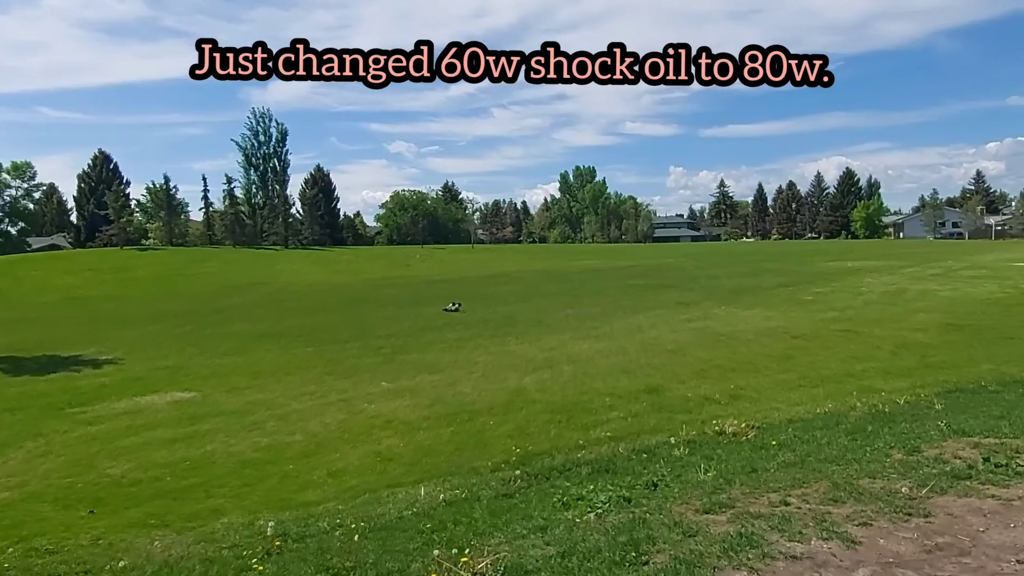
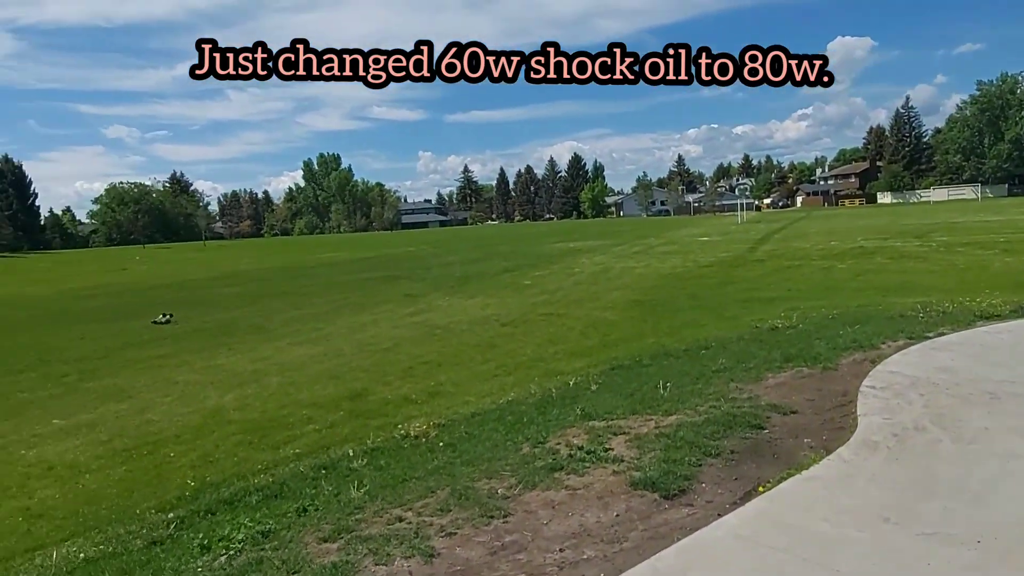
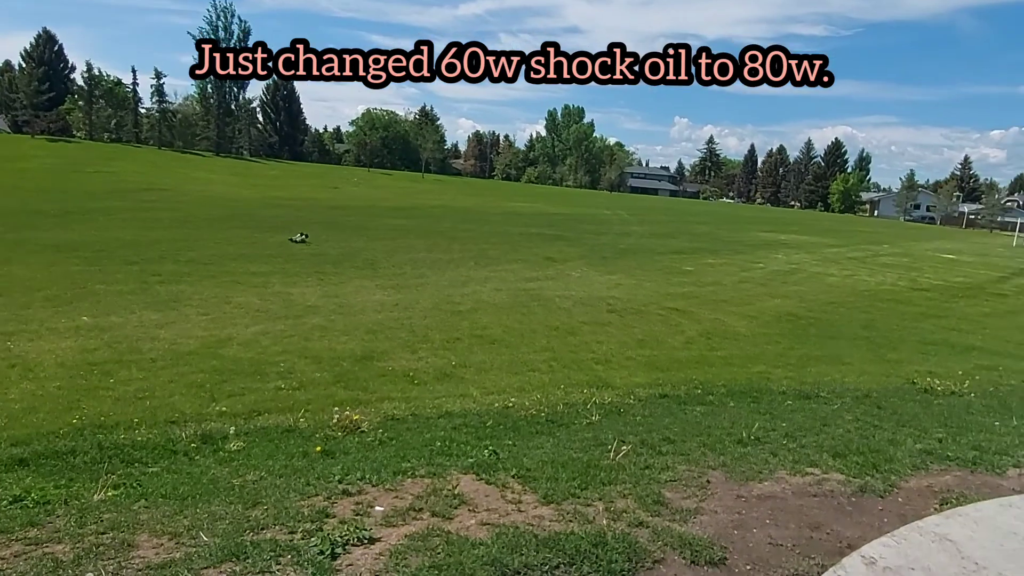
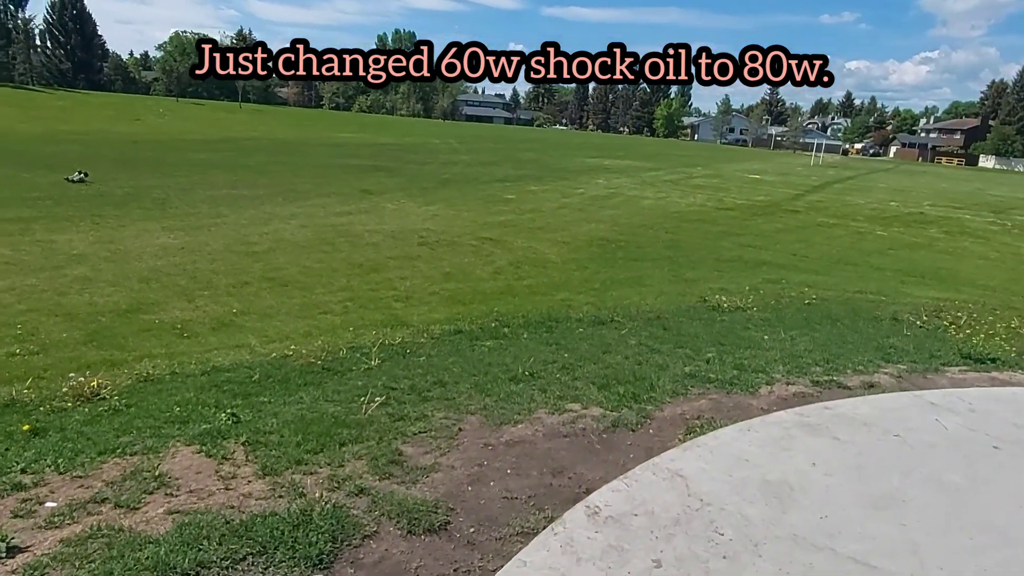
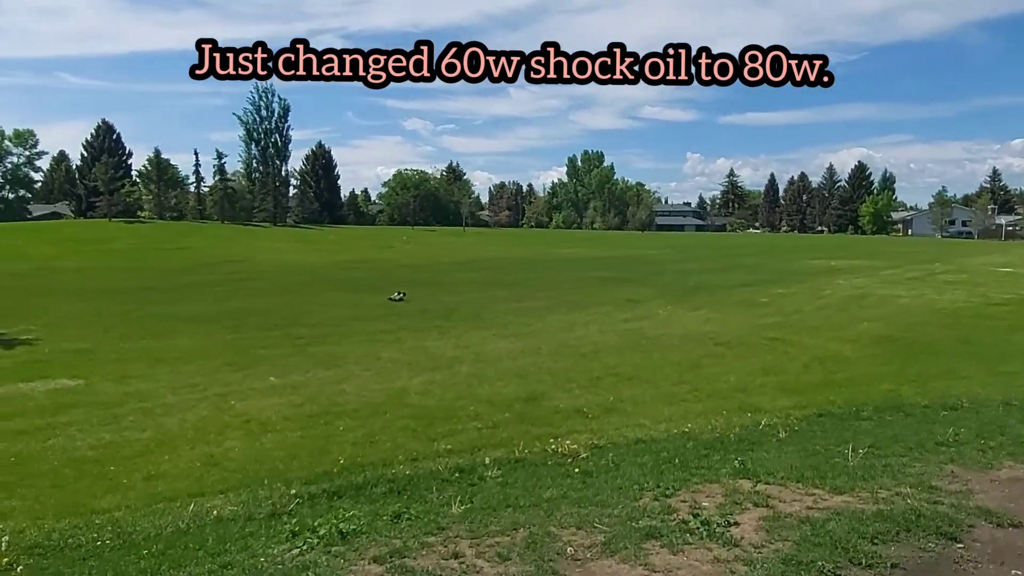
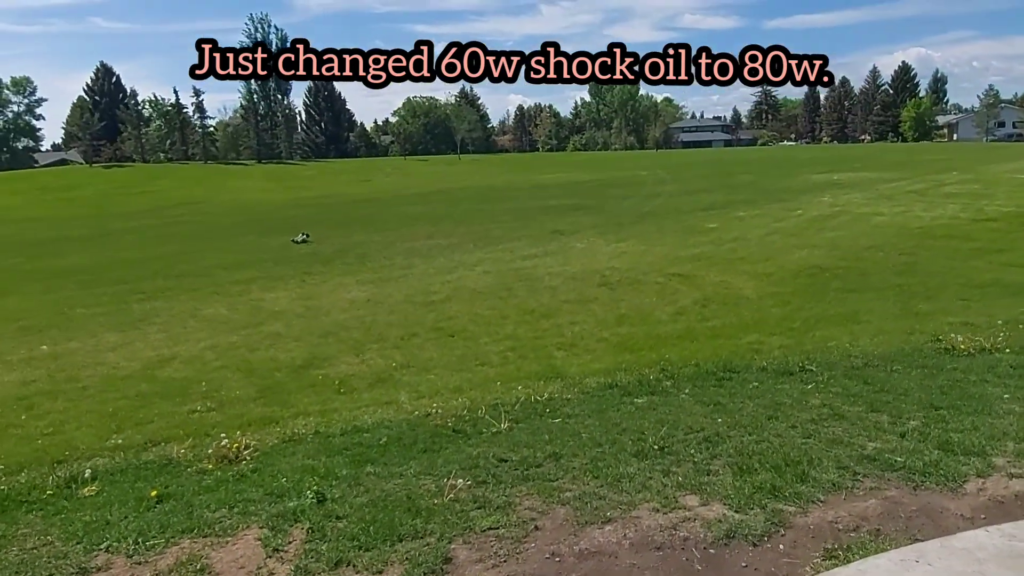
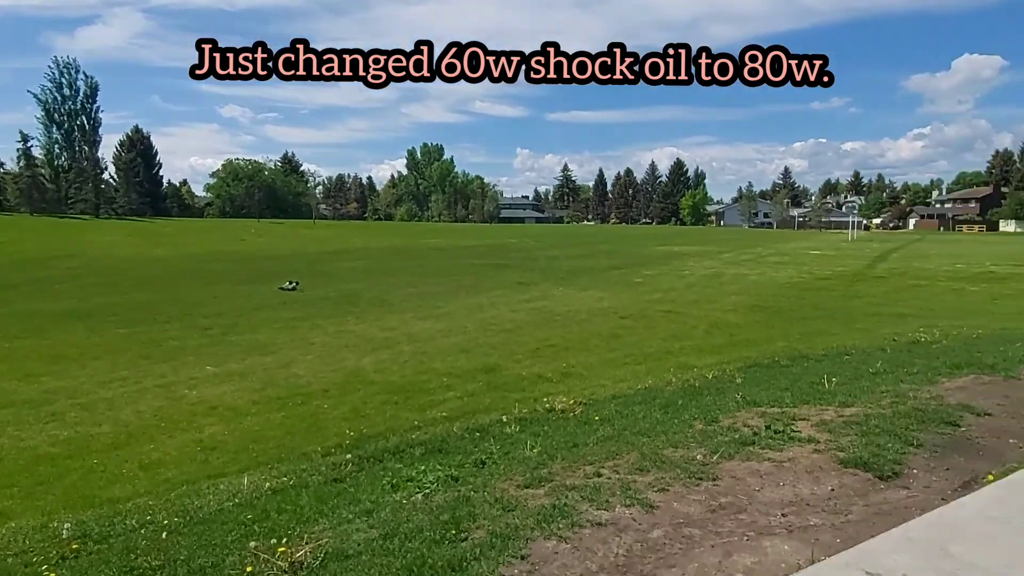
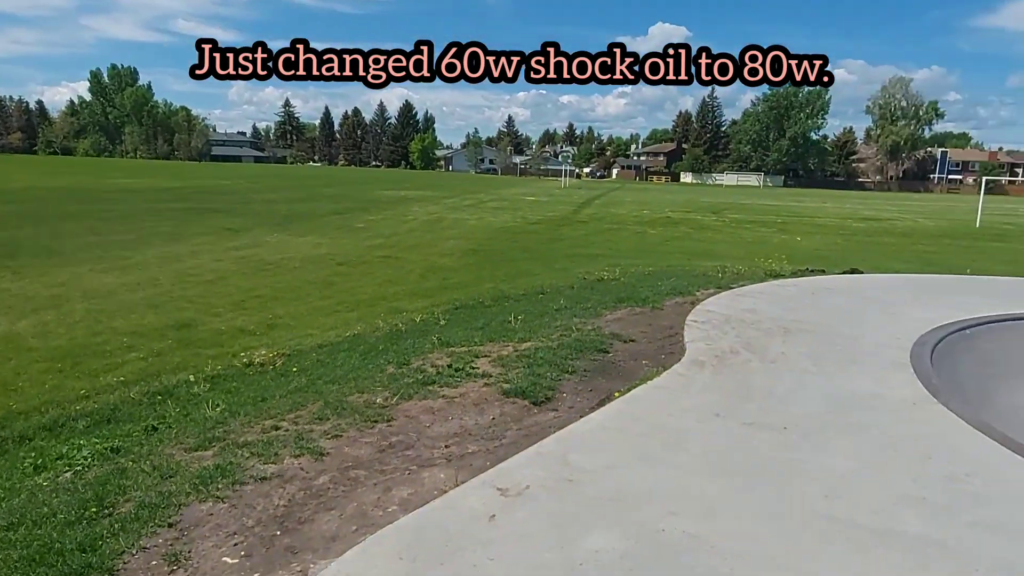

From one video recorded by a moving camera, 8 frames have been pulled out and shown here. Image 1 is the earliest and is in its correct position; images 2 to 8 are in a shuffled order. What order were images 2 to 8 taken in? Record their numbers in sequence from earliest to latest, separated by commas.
7, 8, 2, 5, 3, 4, 6
